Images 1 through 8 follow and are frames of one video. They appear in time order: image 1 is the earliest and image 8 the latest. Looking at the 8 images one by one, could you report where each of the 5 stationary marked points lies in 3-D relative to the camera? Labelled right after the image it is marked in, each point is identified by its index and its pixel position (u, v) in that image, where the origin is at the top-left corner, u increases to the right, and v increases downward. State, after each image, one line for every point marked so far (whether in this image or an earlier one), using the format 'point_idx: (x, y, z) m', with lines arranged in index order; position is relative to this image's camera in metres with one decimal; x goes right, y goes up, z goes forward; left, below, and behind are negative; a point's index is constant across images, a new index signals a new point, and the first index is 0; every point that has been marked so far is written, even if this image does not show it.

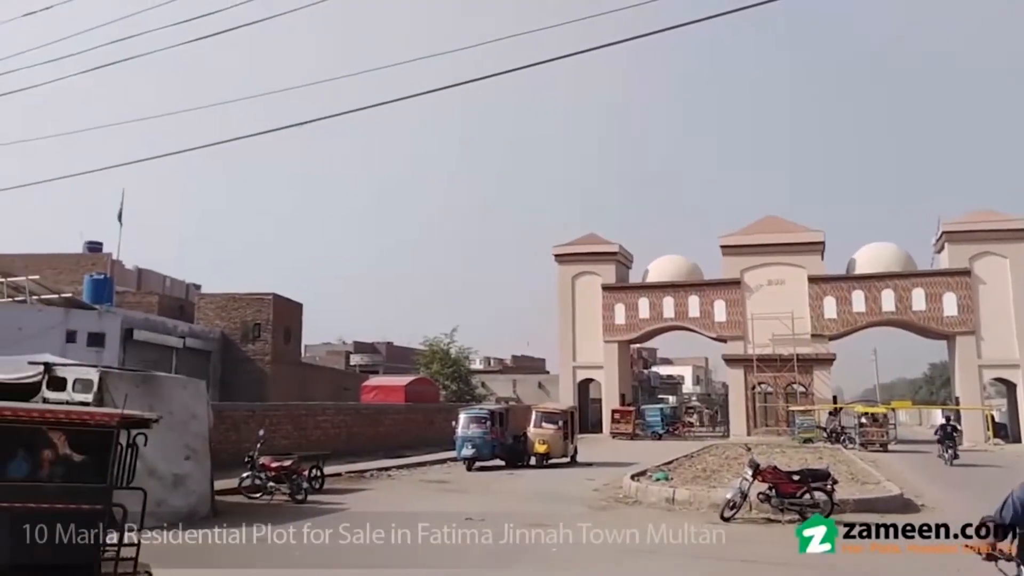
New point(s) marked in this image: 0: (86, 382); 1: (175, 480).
0: (-9.5, -2.1, +16.2) m
1: (-8.2, -4.6, +17.4) m
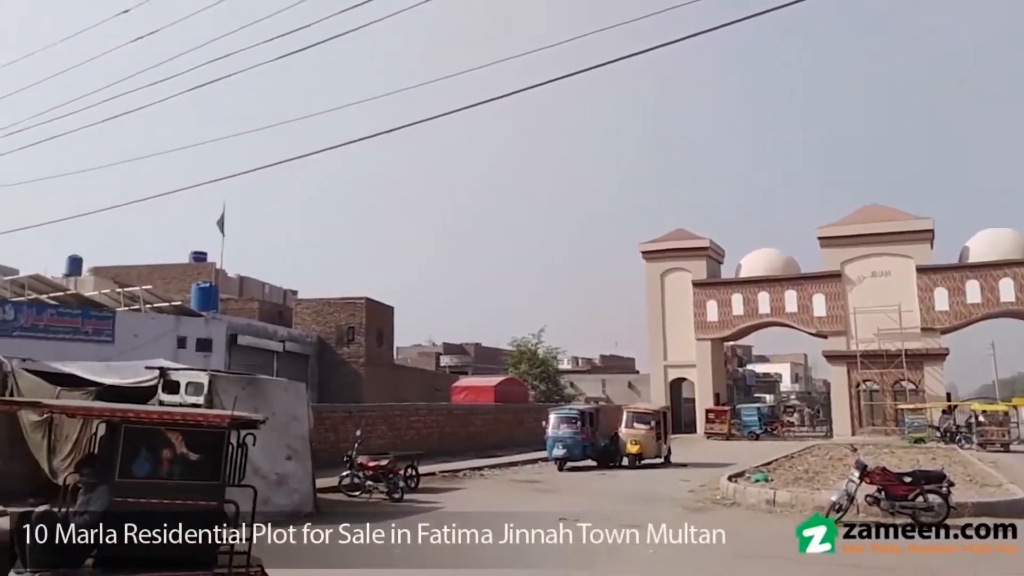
0: (-7.4, -2.3, +17.1) m
1: (-5.9, -4.8, +18.1) m
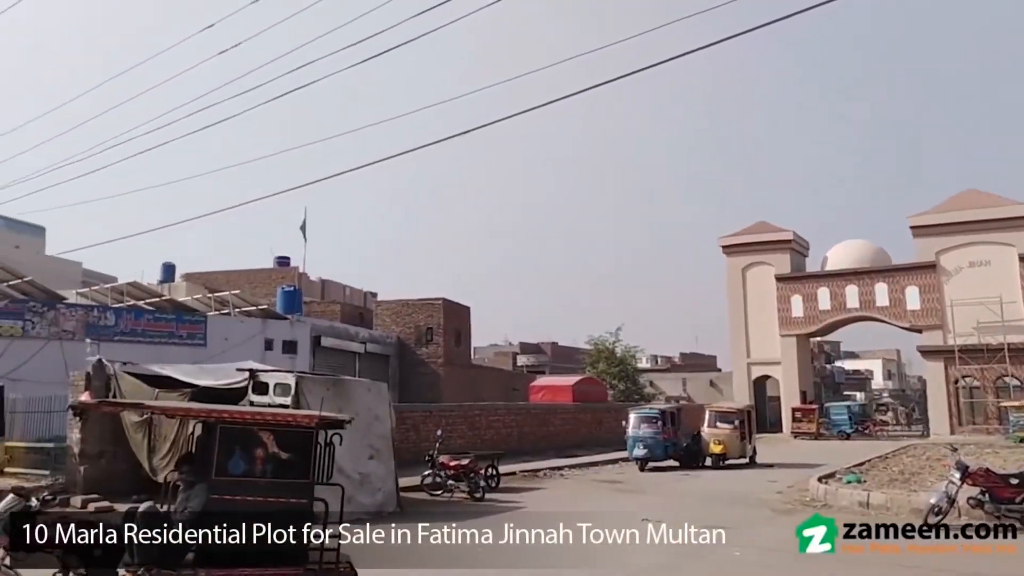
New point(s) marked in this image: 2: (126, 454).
0: (-5.5, -2.4, +17.6) m
1: (-3.9, -4.8, +18.5) m
2: (-9.3, -4.0, +17.6) m
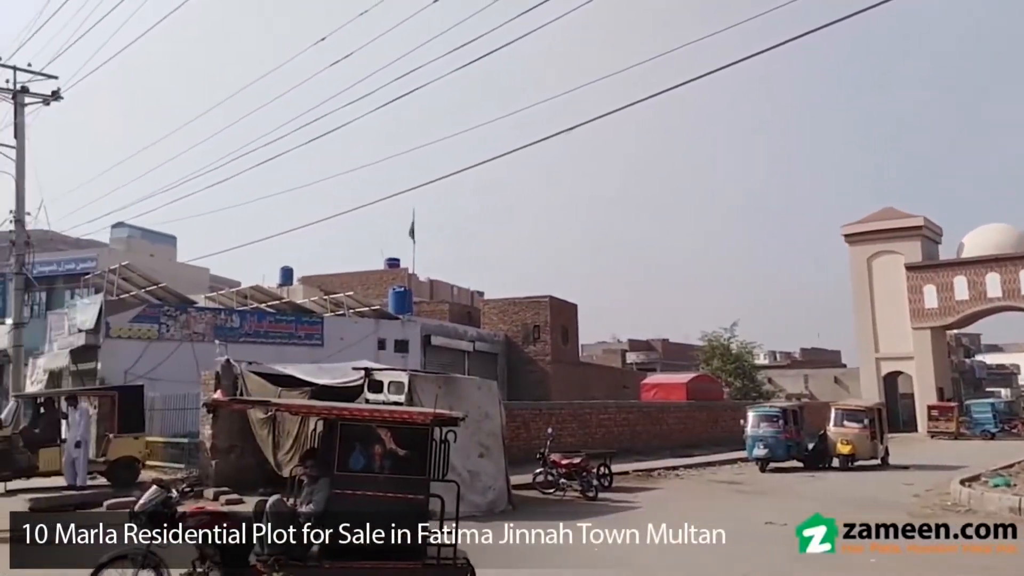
0: (-2.8, -2.4, +17.9) m
1: (-1.0, -4.8, +18.5) m
2: (-6.5, -4.1, +18.4) m
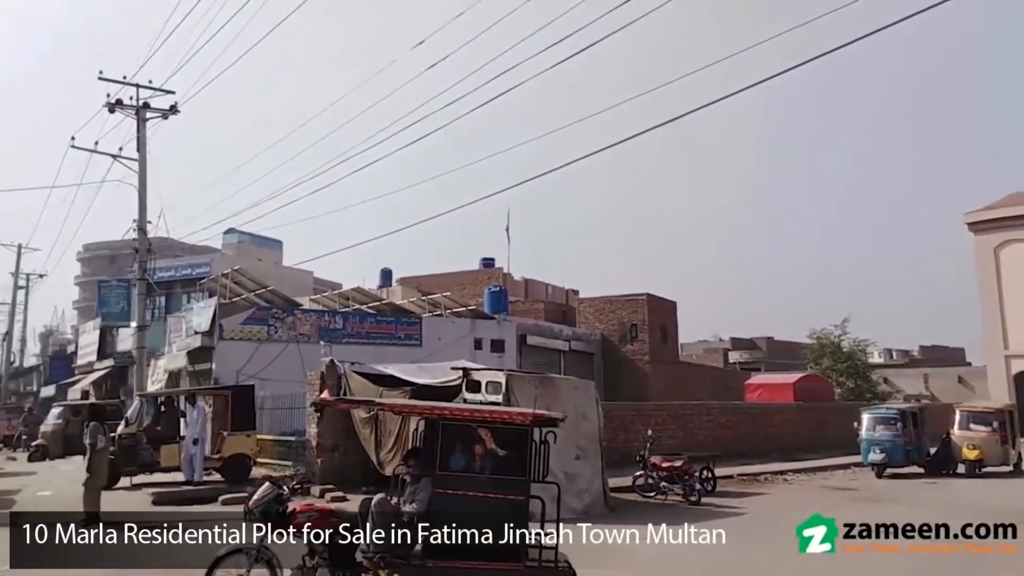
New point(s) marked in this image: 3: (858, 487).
0: (-0.4, -2.4, +18.0) m
1: (+1.5, -4.8, +18.4) m
2: (-4.0, -4.1, +18.9) m
3: (+8.7, -5.0, +18.2) m
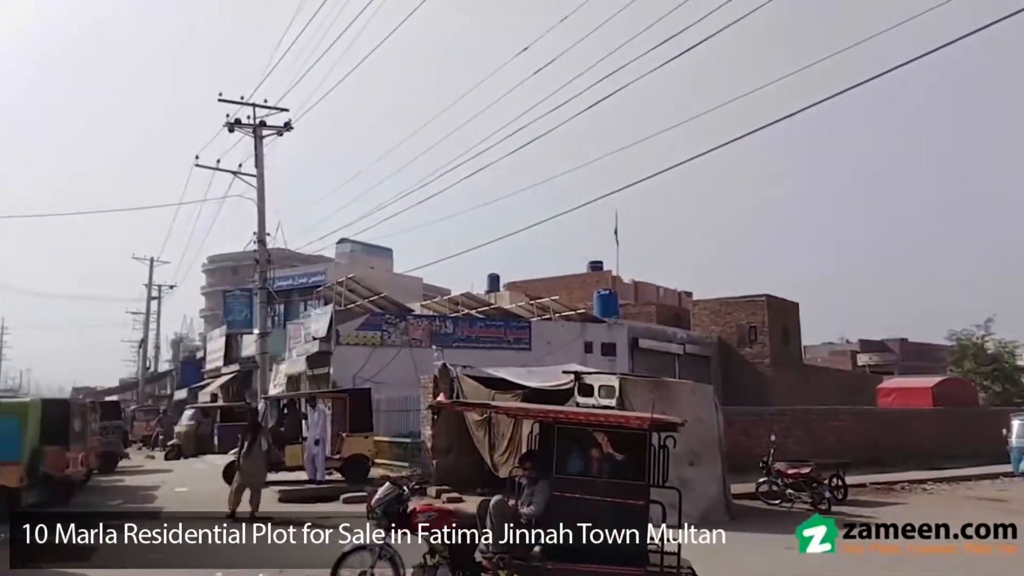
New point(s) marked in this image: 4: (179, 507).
0: (+2.4, -2.4, +17.6) m
1: (+4.4, -4.8, +17.8) m
2: (-1.1, -4.2, +18.9) m
3: (+11.4, -4.9, +16.7) m
4: (-8.0, -5.3, +17.5) m
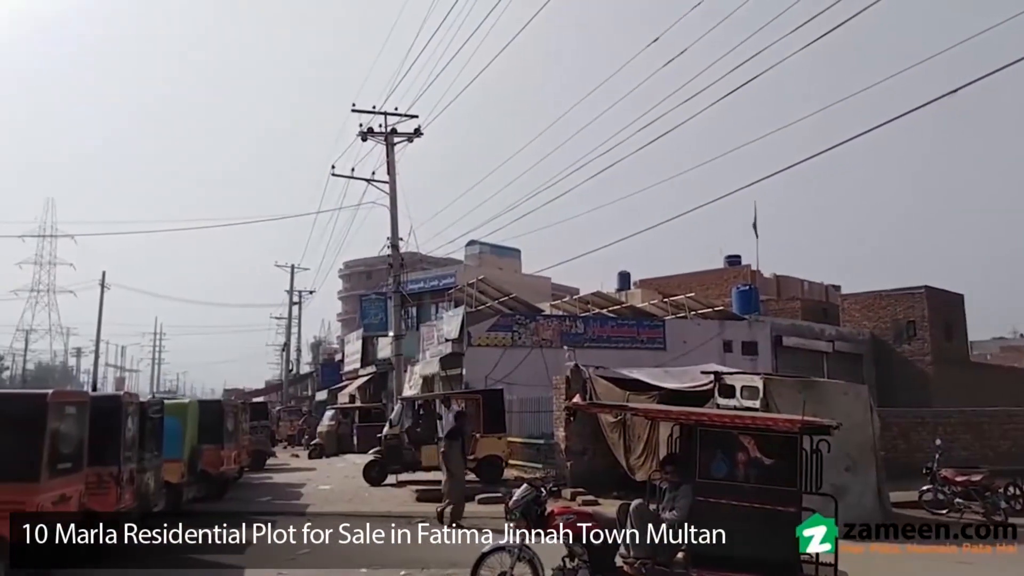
0: (+5.6, -2.3, +16.7) m
1: (+7.6, -4.6, +16.5) m
2: (+2.4, -4.2, +18.4) m
3: (+14.4, -4.5, +14.4) m
4: (-4.7, -5.4, +18.0) m
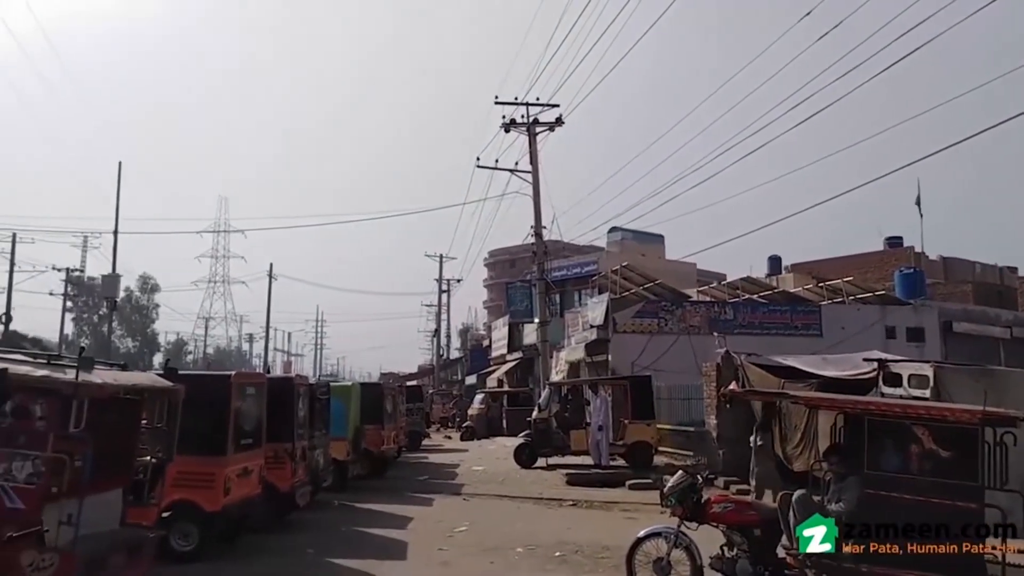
0: (+9.0, -1.9, +15.8) m
1: (+11.0, -4.2, +15.3) m
2: (+6.1, -3.8, +18.0) m
3: (+17.5, -4.1, +12.2) m
4: (-0.9, -5.1, +18.7) m
